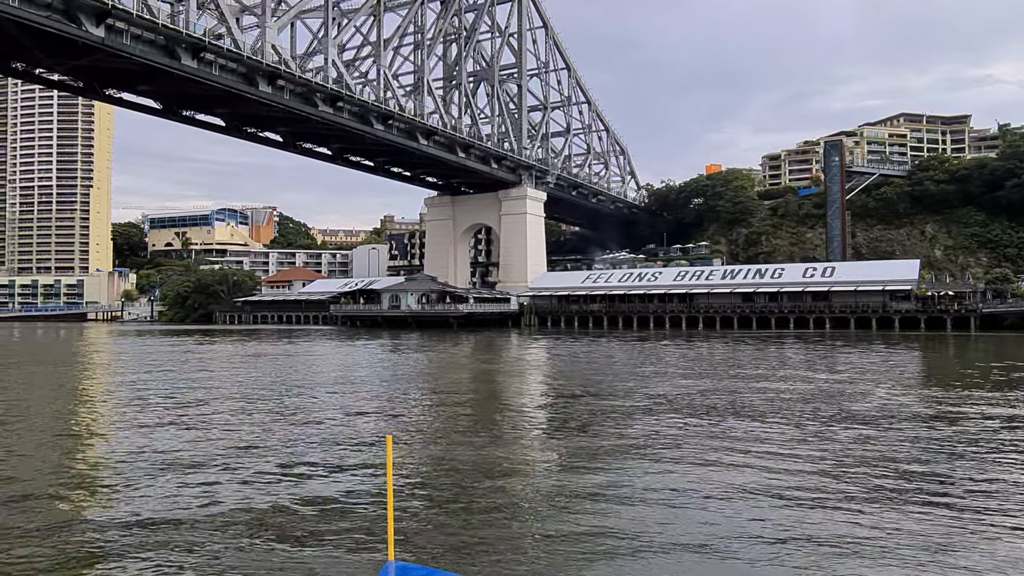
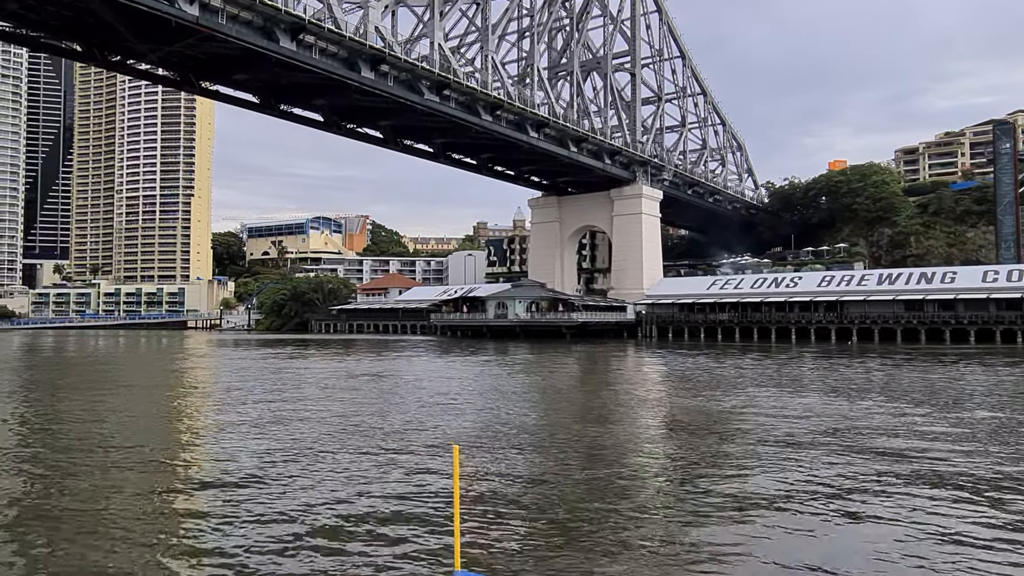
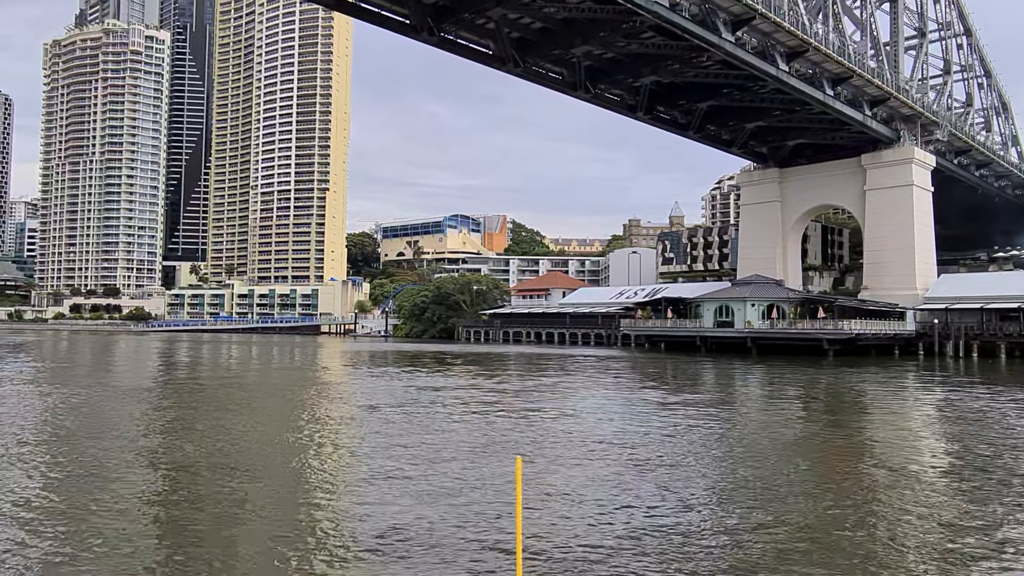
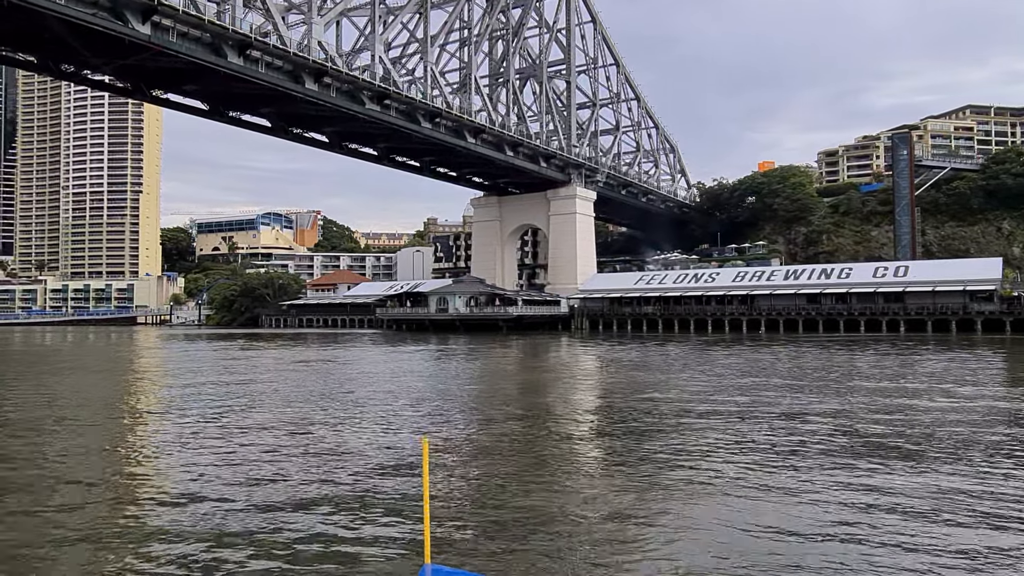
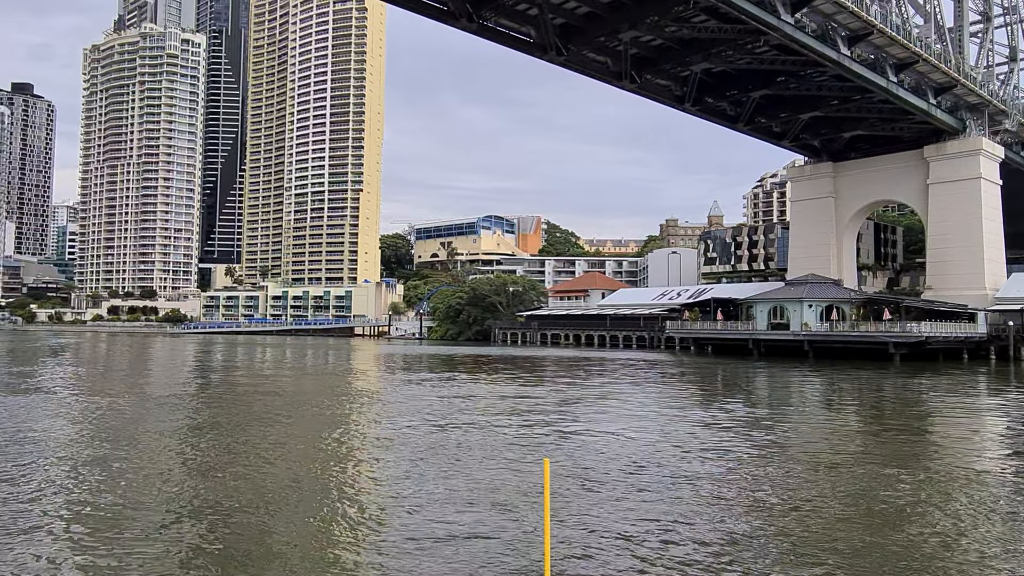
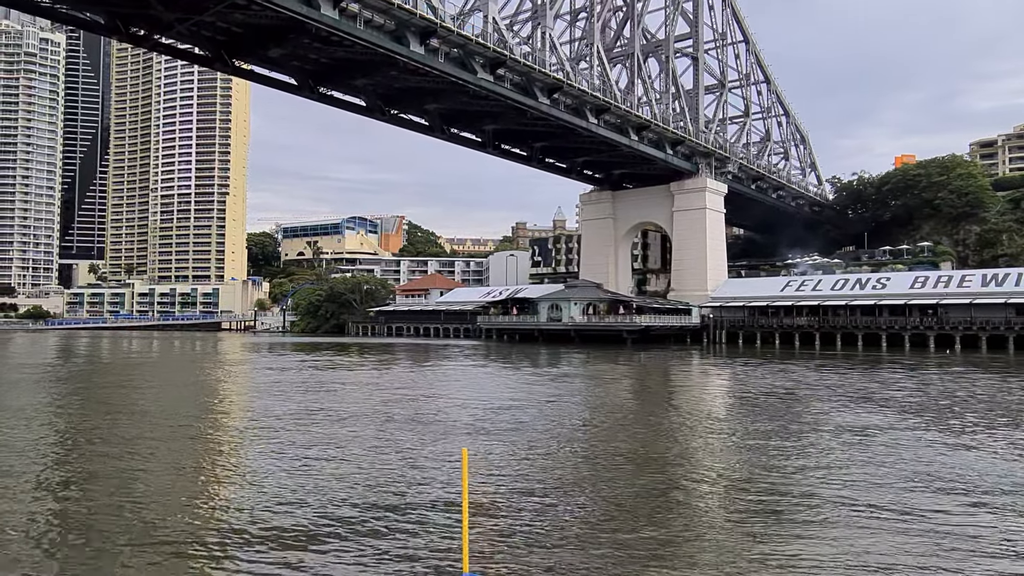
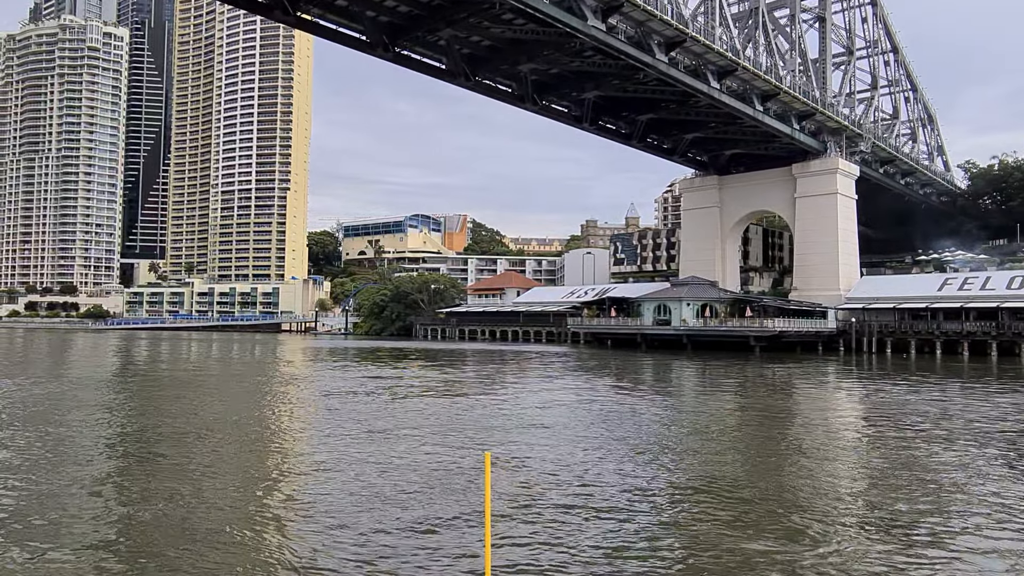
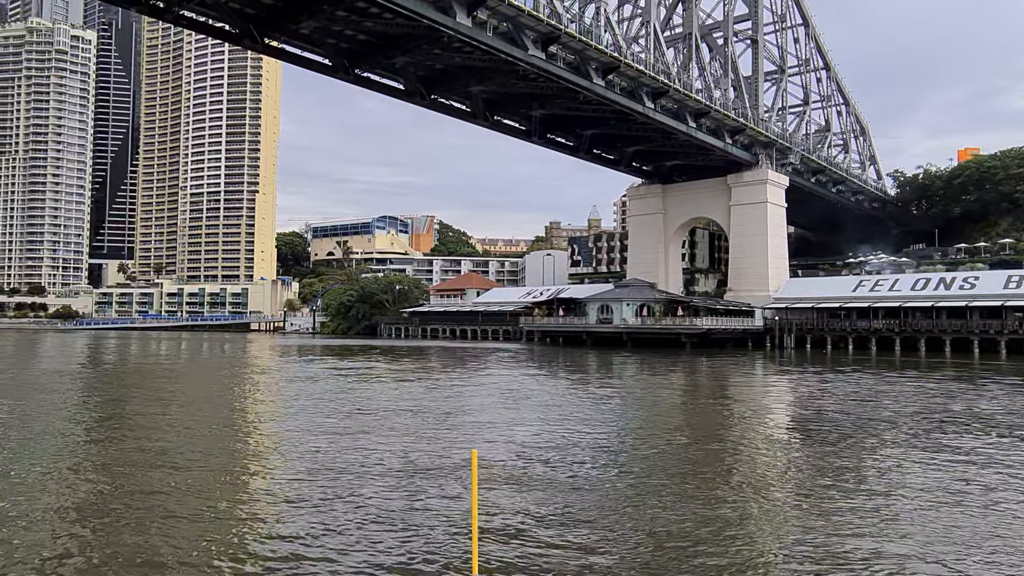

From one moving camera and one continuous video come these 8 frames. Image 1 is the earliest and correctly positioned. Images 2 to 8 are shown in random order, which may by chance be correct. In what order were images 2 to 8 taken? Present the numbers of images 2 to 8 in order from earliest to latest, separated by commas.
4, 2, 6, 8, 7, 3, 5
